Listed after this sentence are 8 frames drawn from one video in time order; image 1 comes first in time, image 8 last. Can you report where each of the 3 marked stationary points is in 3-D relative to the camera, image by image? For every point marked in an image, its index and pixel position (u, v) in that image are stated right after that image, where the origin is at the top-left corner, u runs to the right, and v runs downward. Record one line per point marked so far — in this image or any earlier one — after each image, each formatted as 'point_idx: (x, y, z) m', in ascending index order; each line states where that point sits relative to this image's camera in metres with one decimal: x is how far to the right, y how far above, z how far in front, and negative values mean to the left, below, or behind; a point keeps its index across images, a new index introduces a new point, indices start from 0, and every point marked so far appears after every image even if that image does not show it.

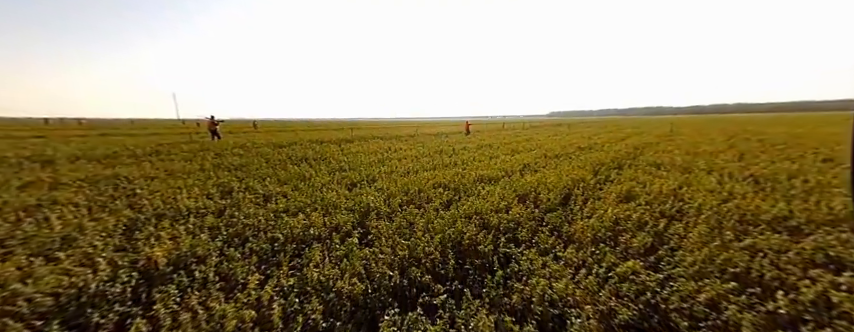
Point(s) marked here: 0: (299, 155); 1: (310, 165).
0: (-10.0, +1.2, +19.9) m
1: (-7.5, +0.1, +16.3) m
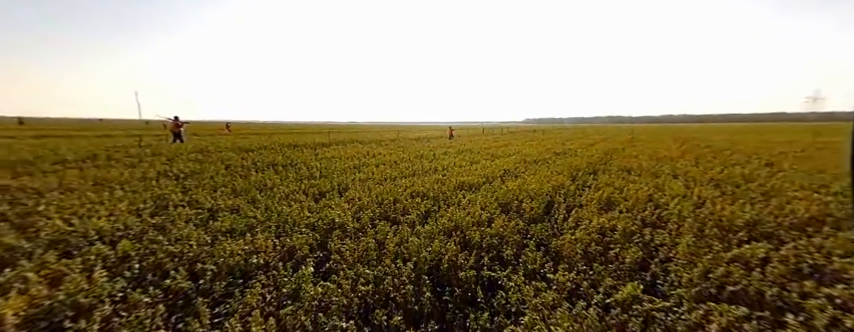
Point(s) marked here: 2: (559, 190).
0: (-11.8, +0.6, +18.2) m
1: (-9.0, -0.4, +14.8) m
2: (+5.5, -1.1, +10.3) m
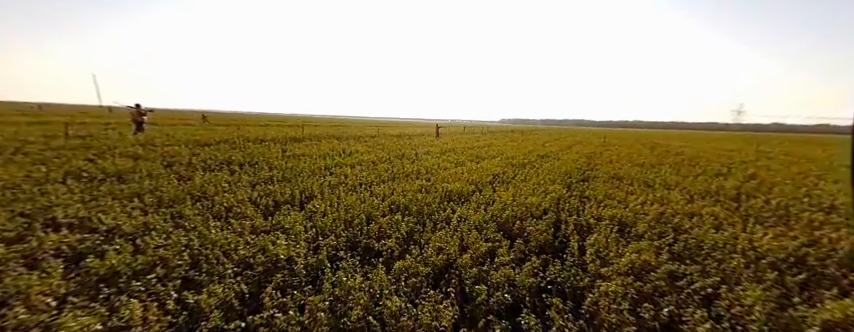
0: (-13.0, +0.7, +15.5) m
1: (-9.9, -0.4, +12.3) m
2: (+4.8, -1.4, +9.0) m
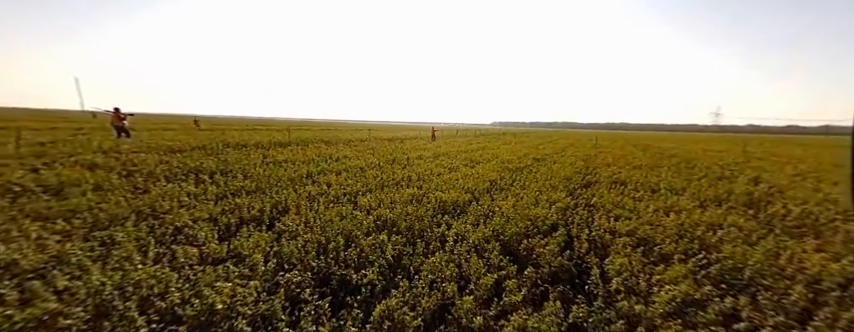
0: (-13.5, +0.2, +14.0) m
1: (-10.3, -0.8, +10.9) m
2: (+4.5, -1.7, +8.0) m
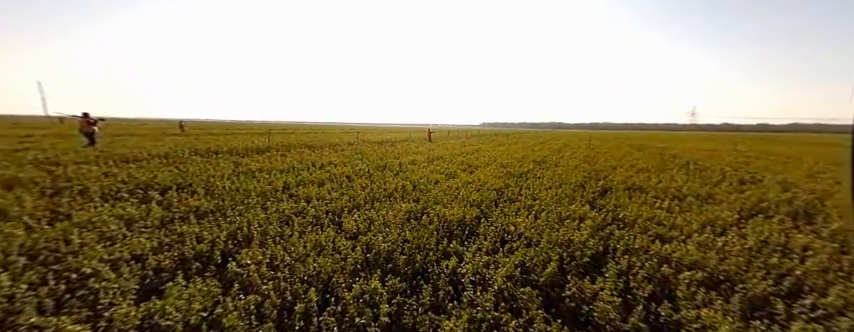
0: (-13.7, -0.5, +11.8) m
1: (-10.3, -1.3, +8.8) m
2: (+4.6, -2.0, +6.5) m
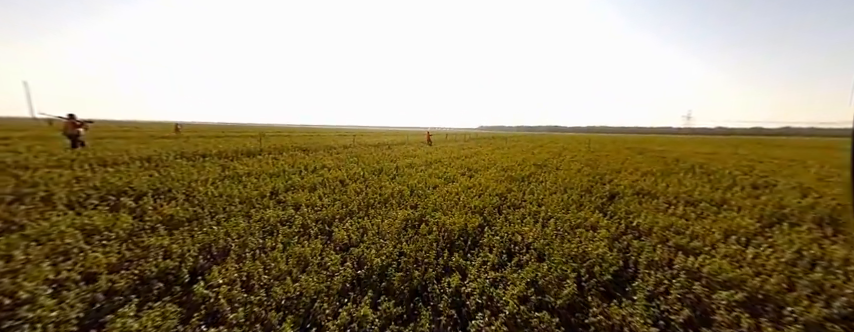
0: (-13.7, -0.6, +10.9) m
1: (-10.4, -1.5, +8.0) m
2: (+4.6, -2.1, +5.8) m
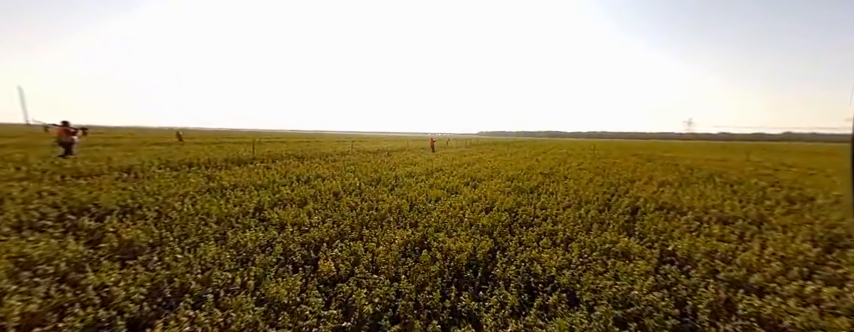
0: (-13.7, -1.2, +9.8) m
1: (-10.3, -1.9, +6.8) m
2: (+4.7, -2.4, +4.7) m
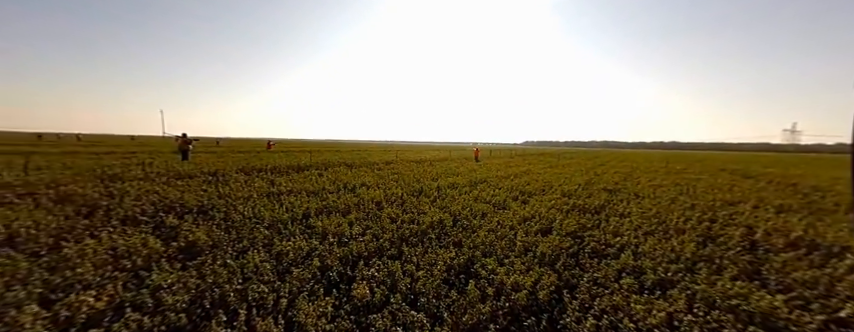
0: (-11.7, -1.4, +11.4) m
1: (-9.0, -2.1, +7.8) m
2: (+5.3, -2.8, +2.8) m
